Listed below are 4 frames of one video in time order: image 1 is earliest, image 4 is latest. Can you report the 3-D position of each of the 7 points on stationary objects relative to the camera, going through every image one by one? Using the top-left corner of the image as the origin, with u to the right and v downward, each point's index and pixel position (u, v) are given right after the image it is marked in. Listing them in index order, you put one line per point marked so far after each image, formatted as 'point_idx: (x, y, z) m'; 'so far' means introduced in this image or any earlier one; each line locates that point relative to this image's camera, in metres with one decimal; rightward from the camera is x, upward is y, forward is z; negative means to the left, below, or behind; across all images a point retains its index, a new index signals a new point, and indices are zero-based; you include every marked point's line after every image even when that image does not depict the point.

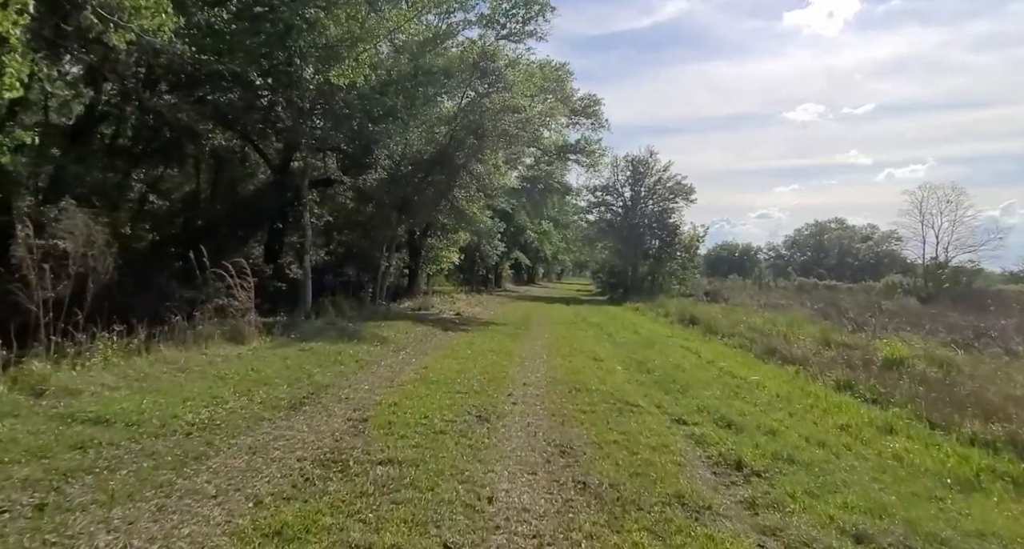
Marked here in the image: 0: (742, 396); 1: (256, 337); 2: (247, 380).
0: (+4.1, -2.2, +9.6) m
1: (-4.6, -1.1, +9.8) m
2: (-3.4, -1.4, +7.0) m
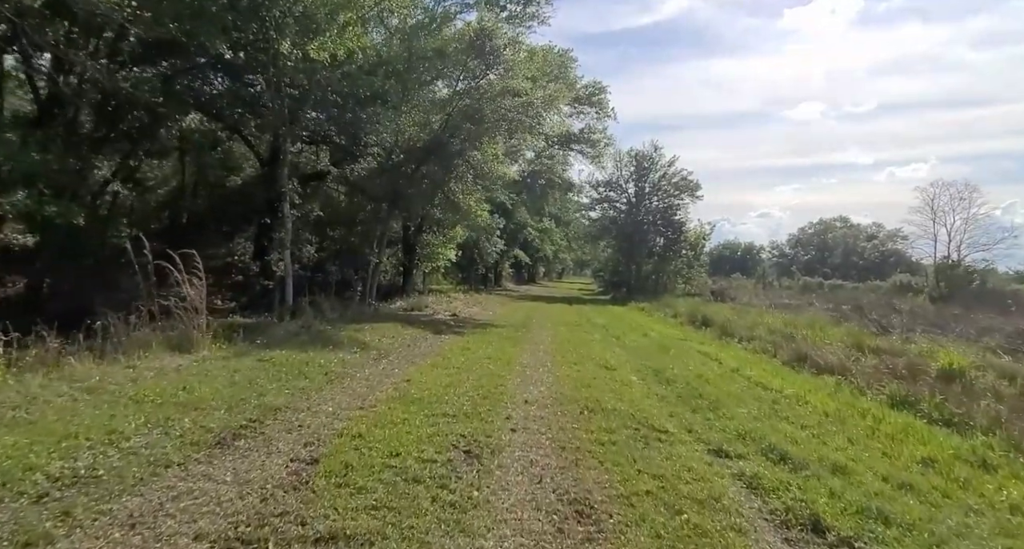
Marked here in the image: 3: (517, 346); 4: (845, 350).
0: (+4.1, -2.1, +8.1) m
1: (-4.6, -1.1, +8.3) m
2: (-3.4, -1.3, +5.5) m
3: (+0.1, -1.7, +13.3) m
4: (+8.7, -2.0, +14.2) m
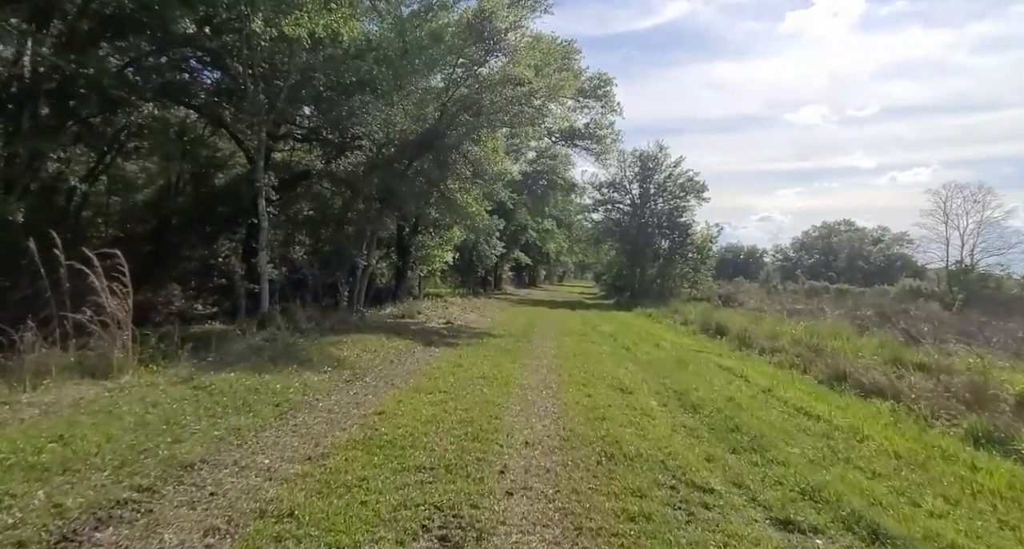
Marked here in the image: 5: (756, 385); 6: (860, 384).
0: (+4.0, -2.2, +6.5) m
1: (-4.6, -1.1, +6.7) m
2: (-3.5, -1.4, +3.9) m
3: (+0.1, -1.9, +11.7) m
4: (+8.6, -2.1, +12.6) m
5: (+5.0, -2.2, +11.2) m
6: (+6.9, -2.2, +10.9) m
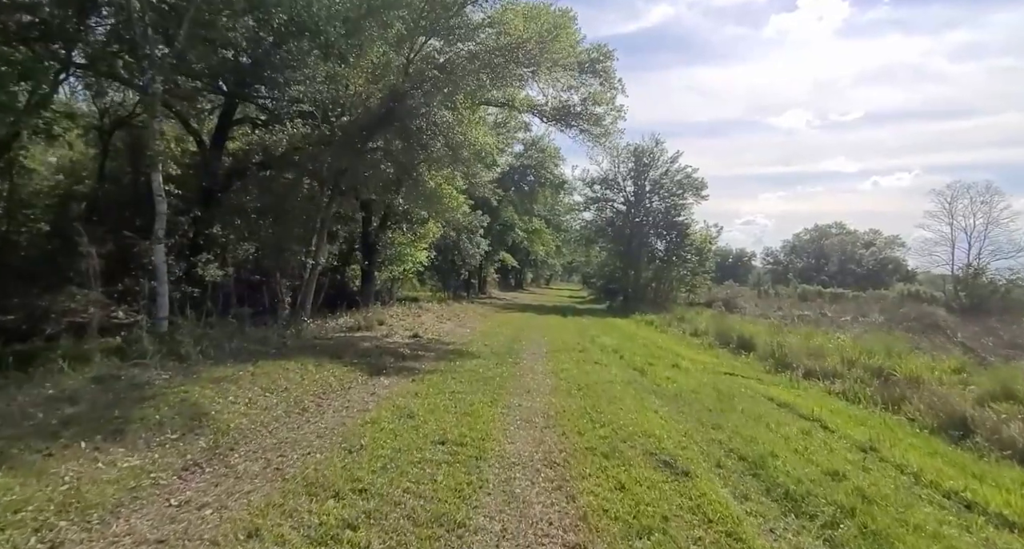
0: (+3.8, -2.2, +2.9) m
1: (-4.8, -1.1, +2.9) m
2: (-3.6, -1.3, +0.1) m
3: (-0.2, -1.9, +8.0) m
4: (+8.3, -2.2, +9.1) m
5: (+4.7, -2.3, +7.6) m
6: (+6.7, -2.2, +7.4) m
